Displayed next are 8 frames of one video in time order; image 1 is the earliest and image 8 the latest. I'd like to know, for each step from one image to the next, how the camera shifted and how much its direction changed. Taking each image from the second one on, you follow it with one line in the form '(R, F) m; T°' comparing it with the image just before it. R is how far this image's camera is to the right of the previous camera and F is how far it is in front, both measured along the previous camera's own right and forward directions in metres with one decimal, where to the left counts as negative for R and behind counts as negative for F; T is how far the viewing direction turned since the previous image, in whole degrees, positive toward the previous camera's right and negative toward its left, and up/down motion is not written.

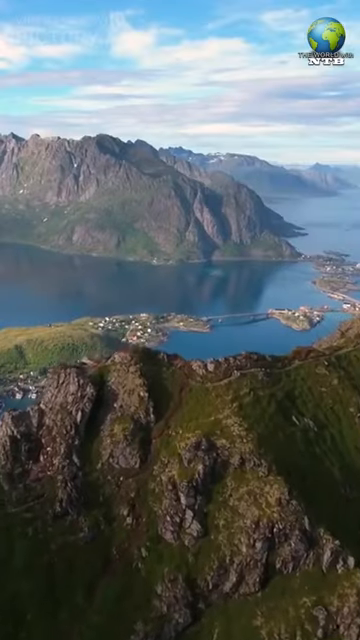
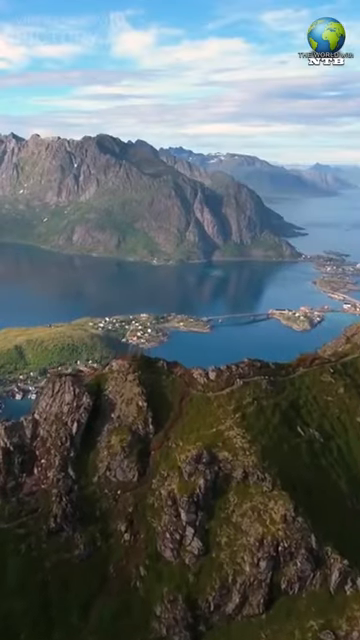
(0.0, +0.6) m; 0°
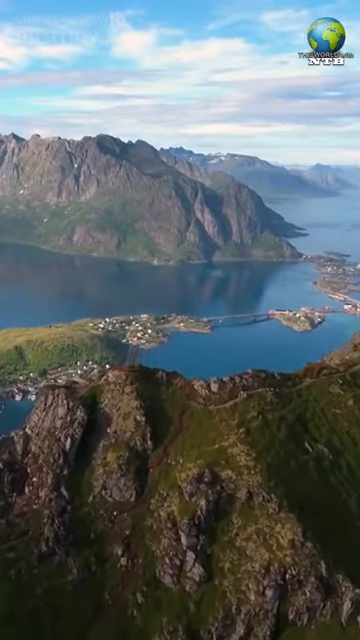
(0.0, +0.8) m; 0°
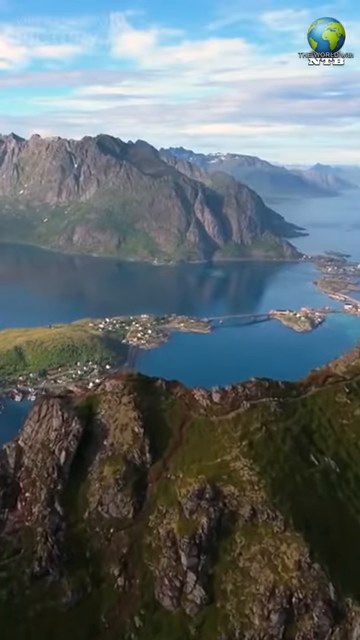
(0.0, +0.6) m; 0°
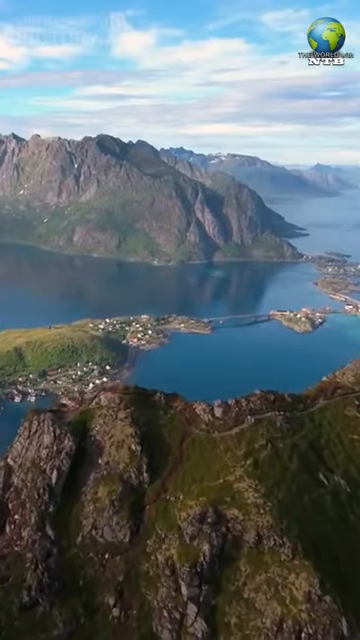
(0.0, +0.7) m; 0°
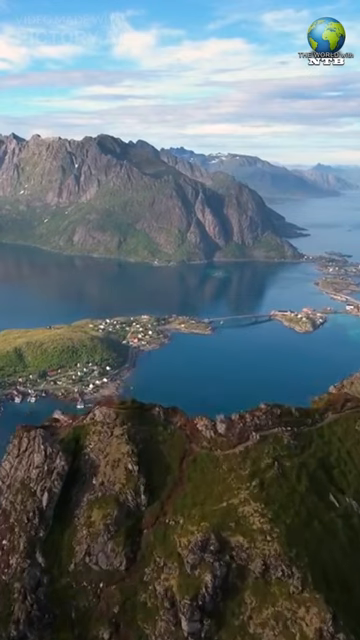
(0.0, +0.9) m; 0°
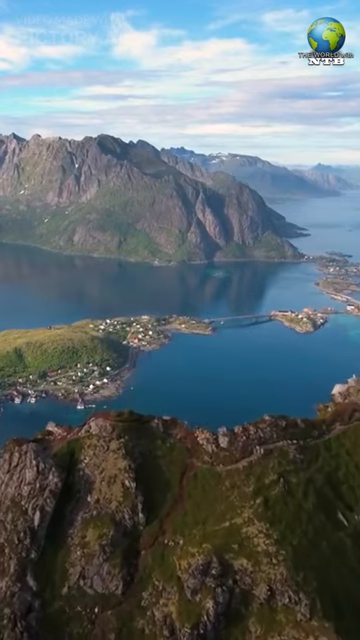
(0.0, +0.6) m; 0°
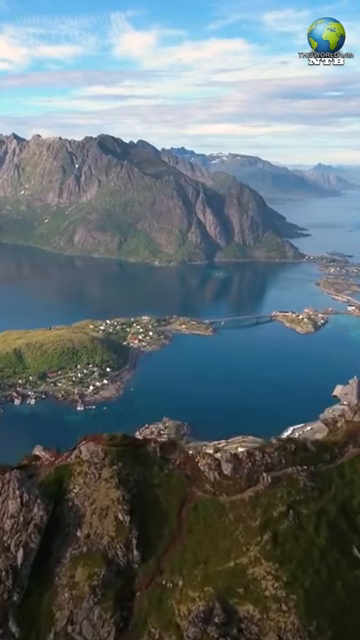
(0.0, +1.0) m; 0°
